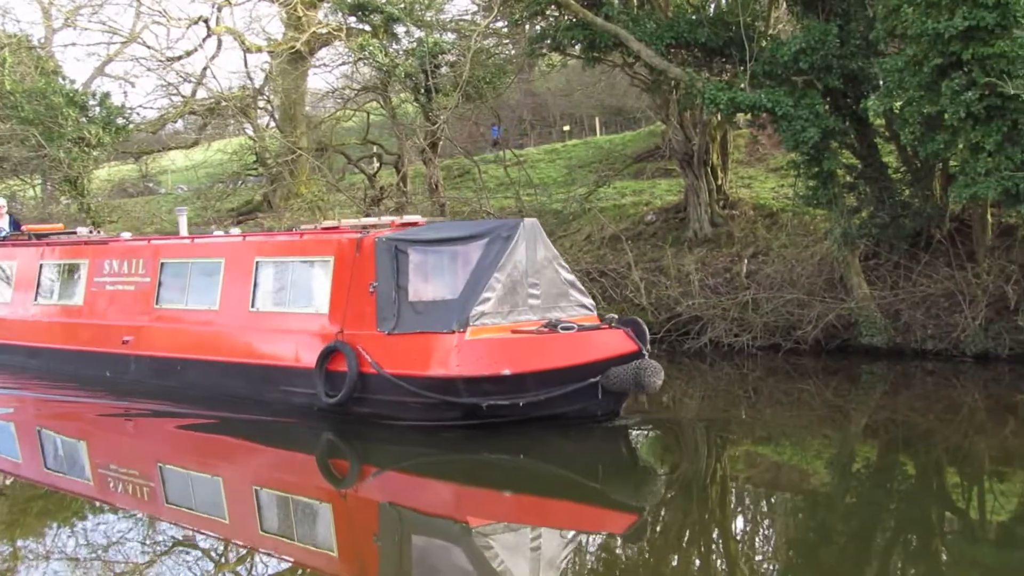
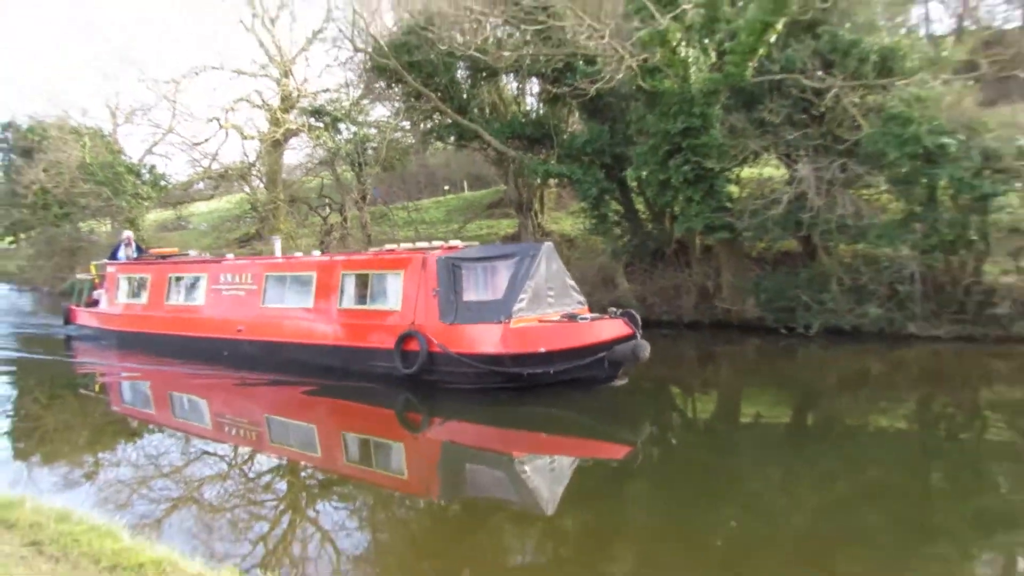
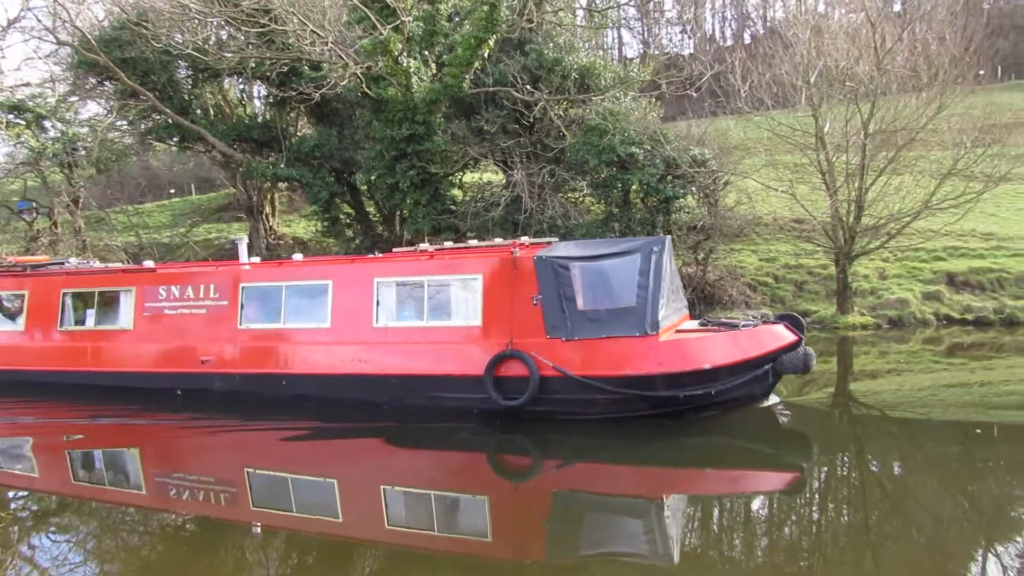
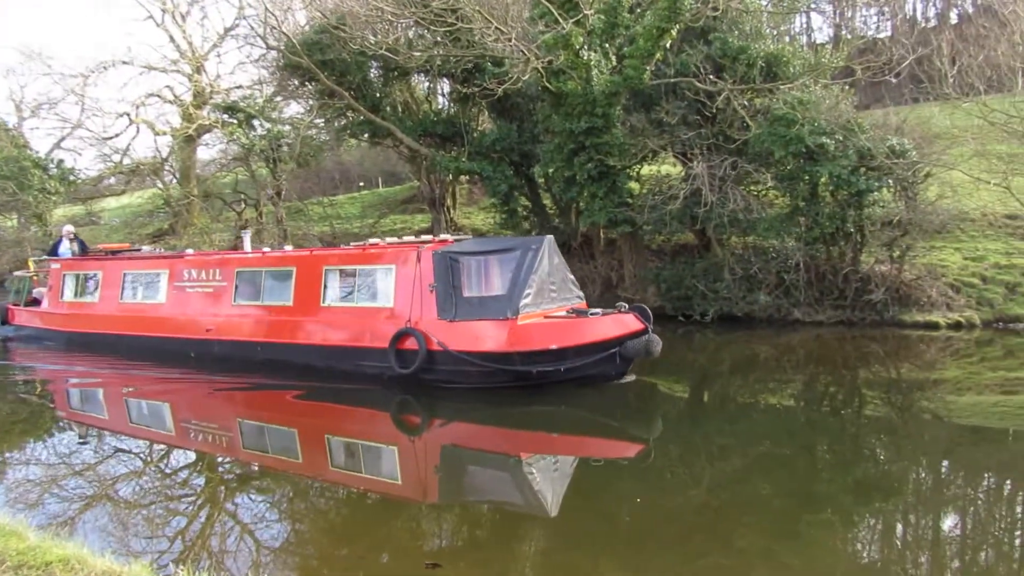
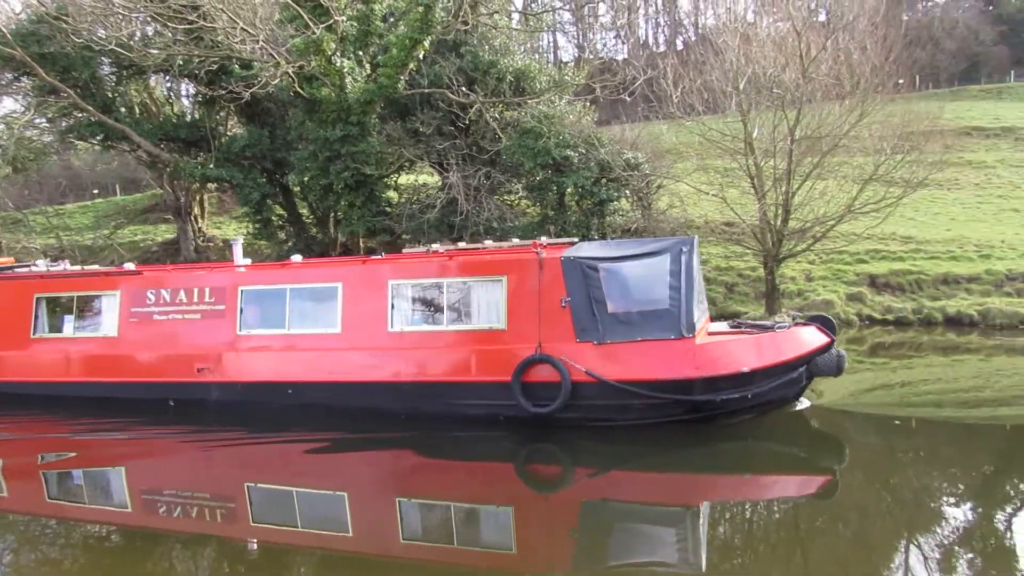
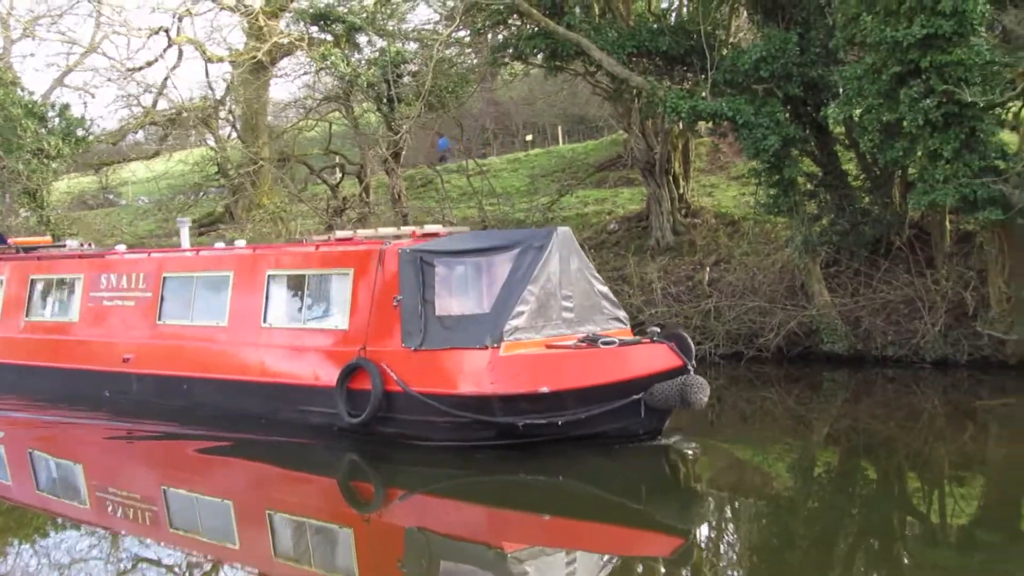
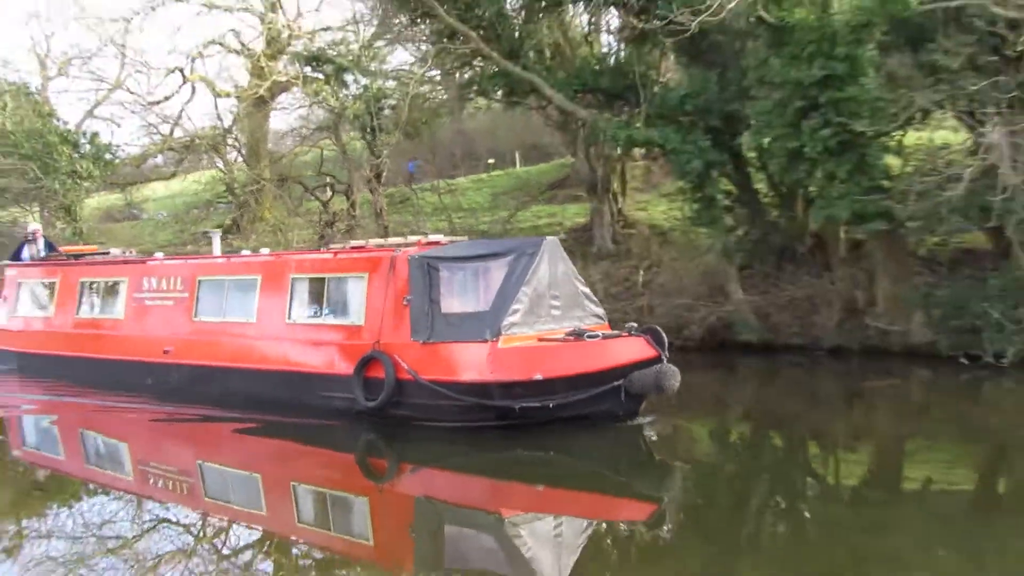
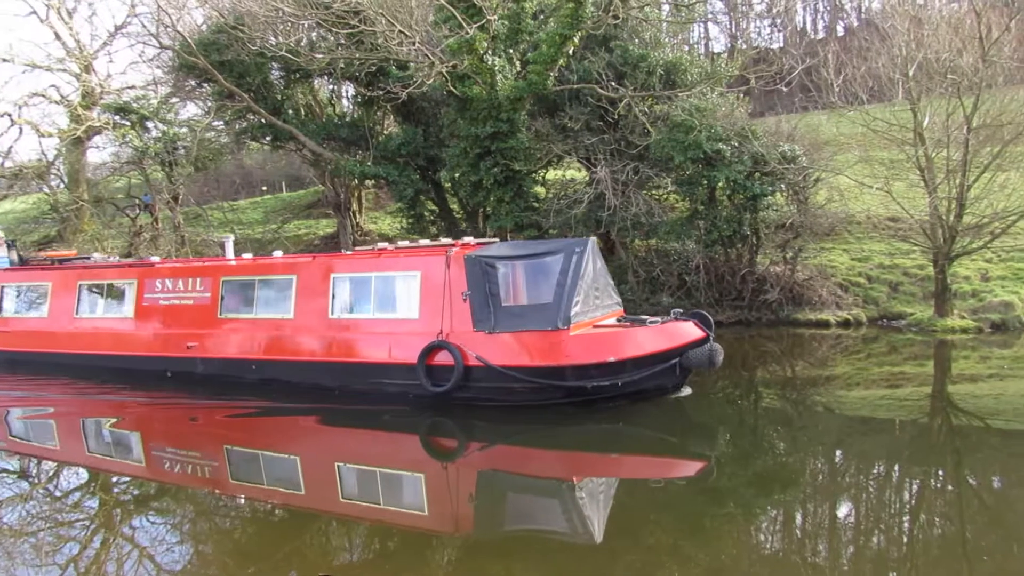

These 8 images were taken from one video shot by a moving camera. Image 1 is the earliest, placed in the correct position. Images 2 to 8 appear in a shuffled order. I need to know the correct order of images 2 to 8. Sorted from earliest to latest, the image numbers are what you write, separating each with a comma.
6, 7, 2, 4, 8, 3, 5
